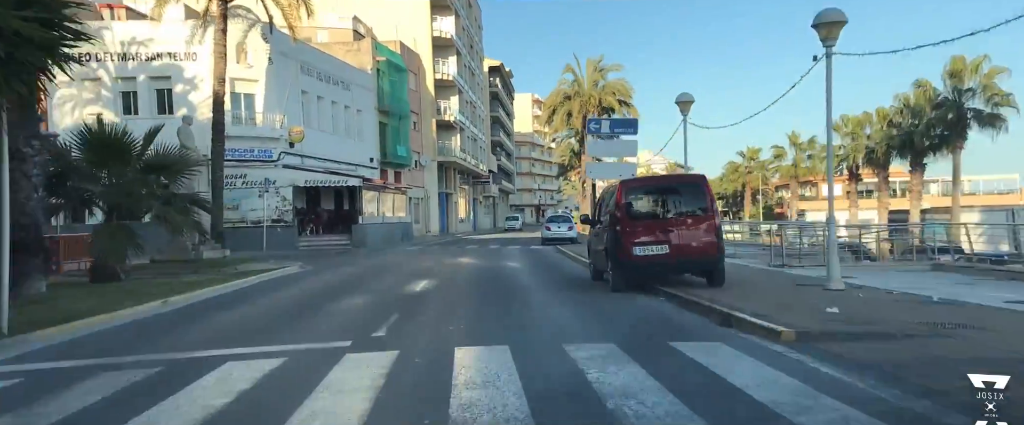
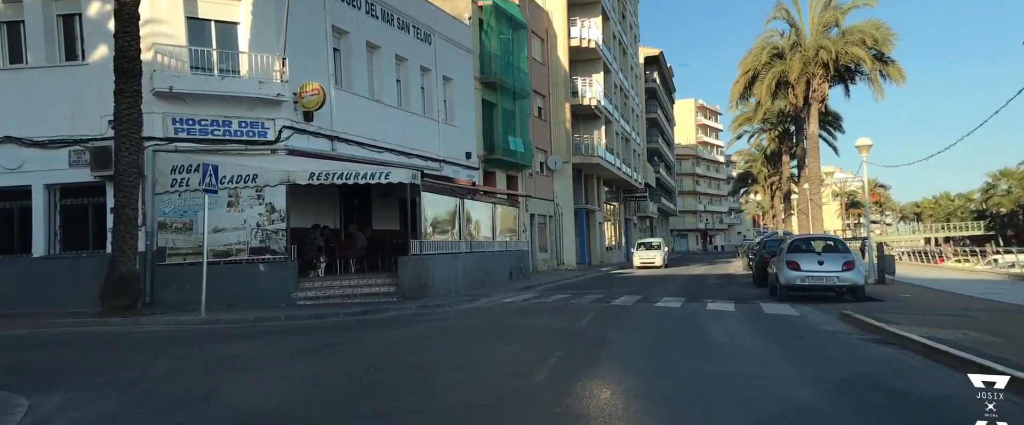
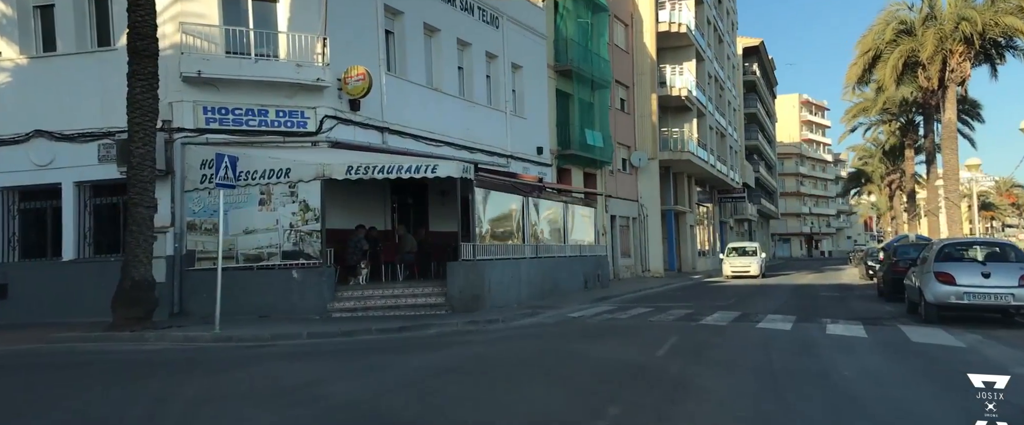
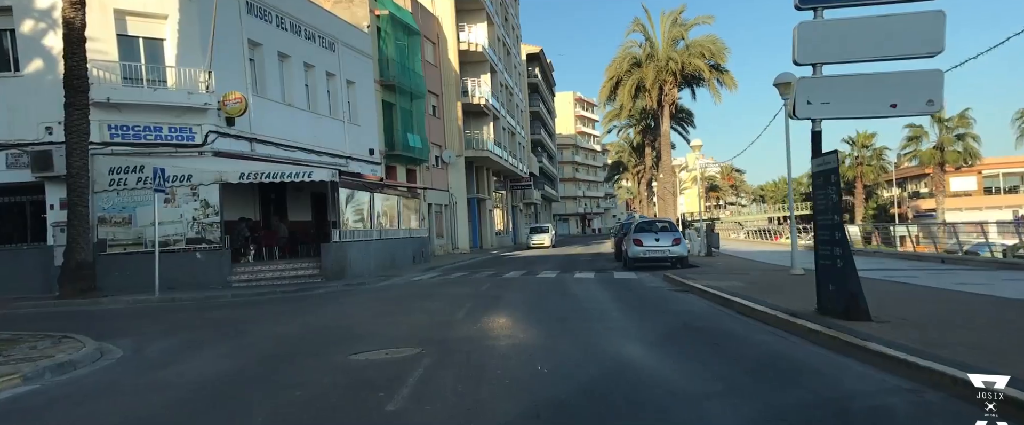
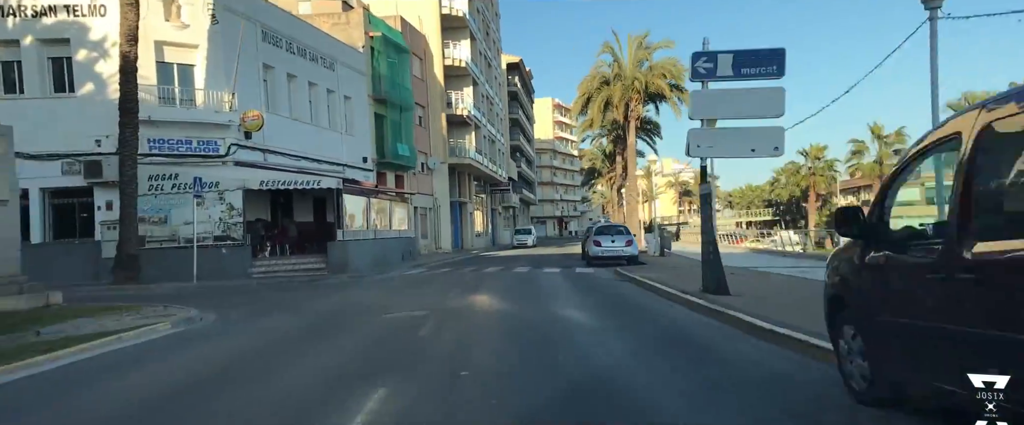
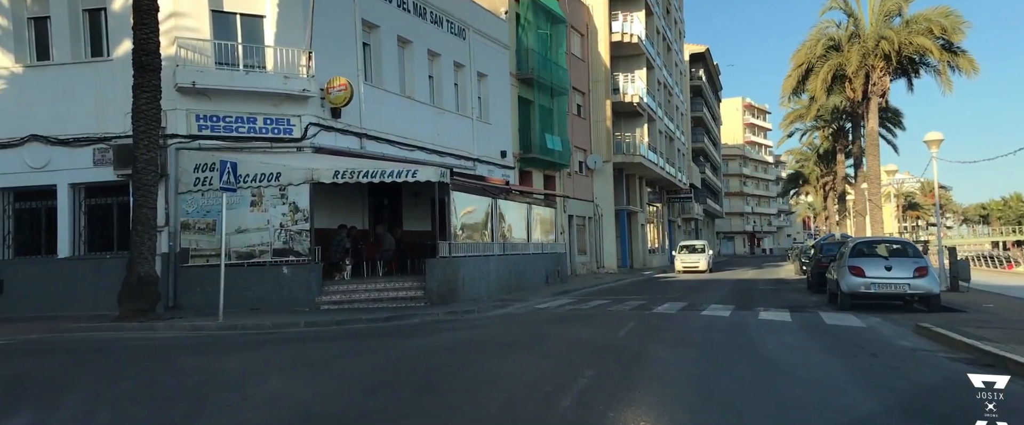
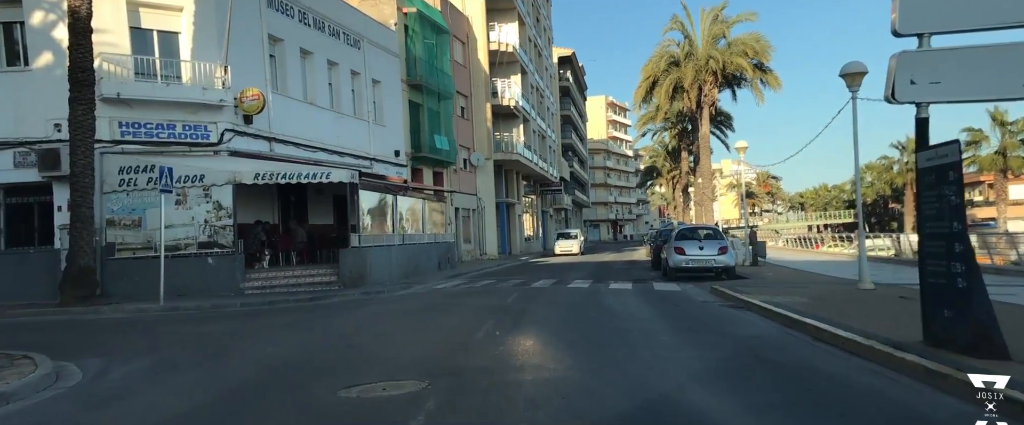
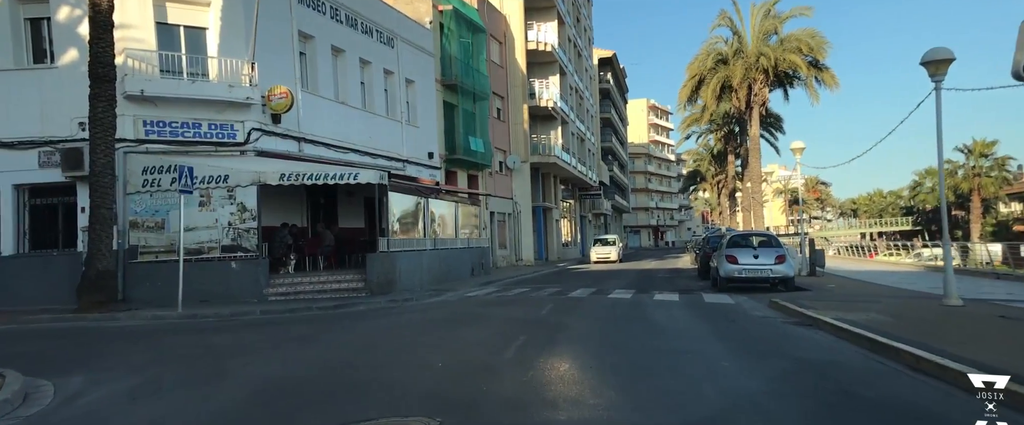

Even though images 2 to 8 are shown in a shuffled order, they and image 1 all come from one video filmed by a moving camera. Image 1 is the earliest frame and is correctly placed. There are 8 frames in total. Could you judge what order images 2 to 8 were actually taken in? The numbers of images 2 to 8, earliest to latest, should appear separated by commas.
5, 4, 7, 8, 2, 6, 3
